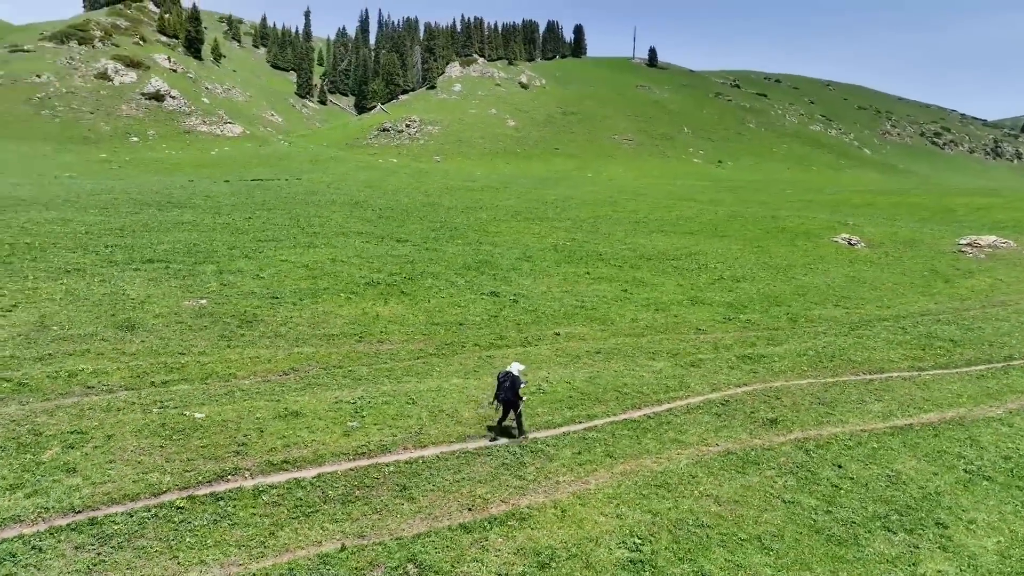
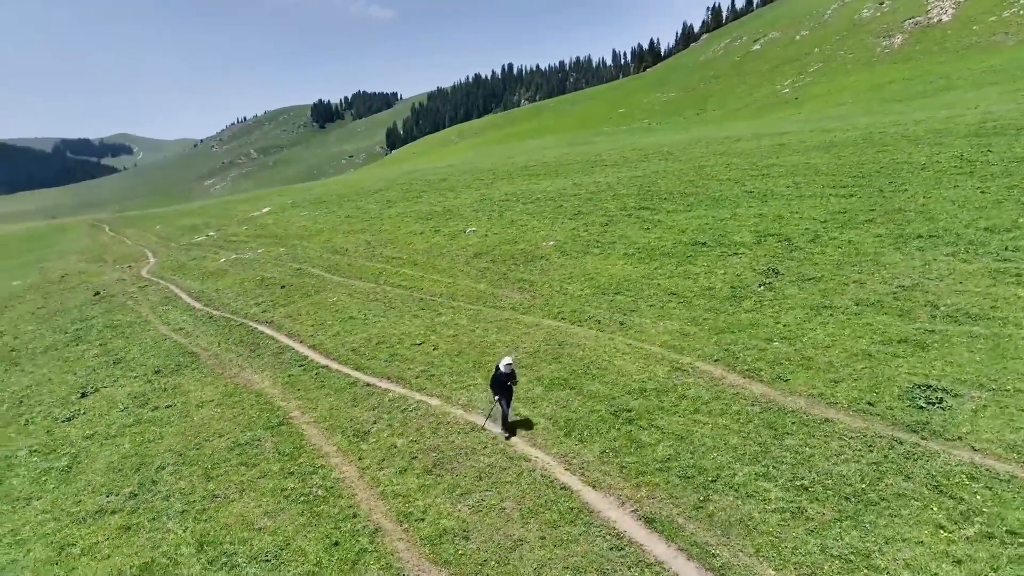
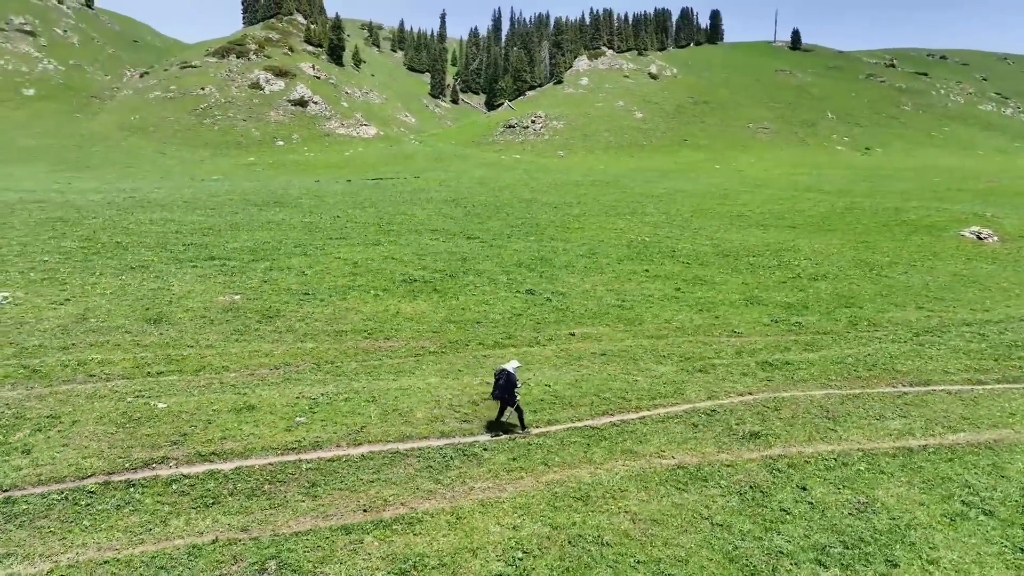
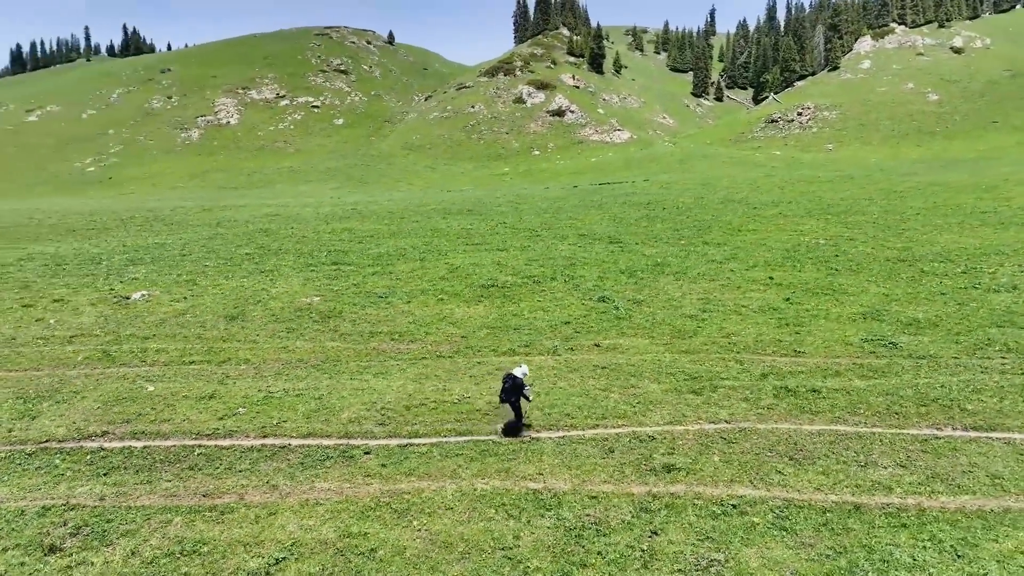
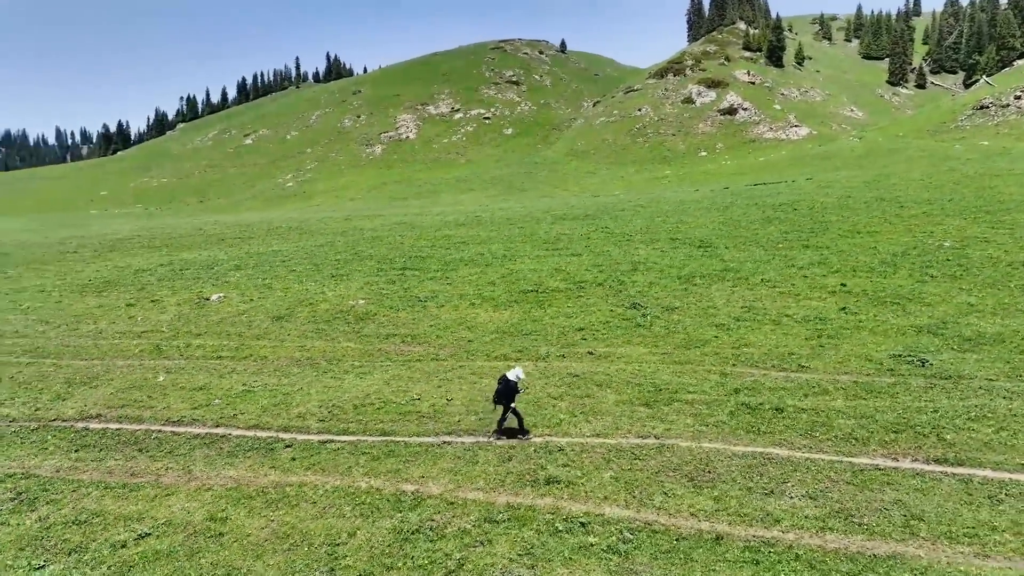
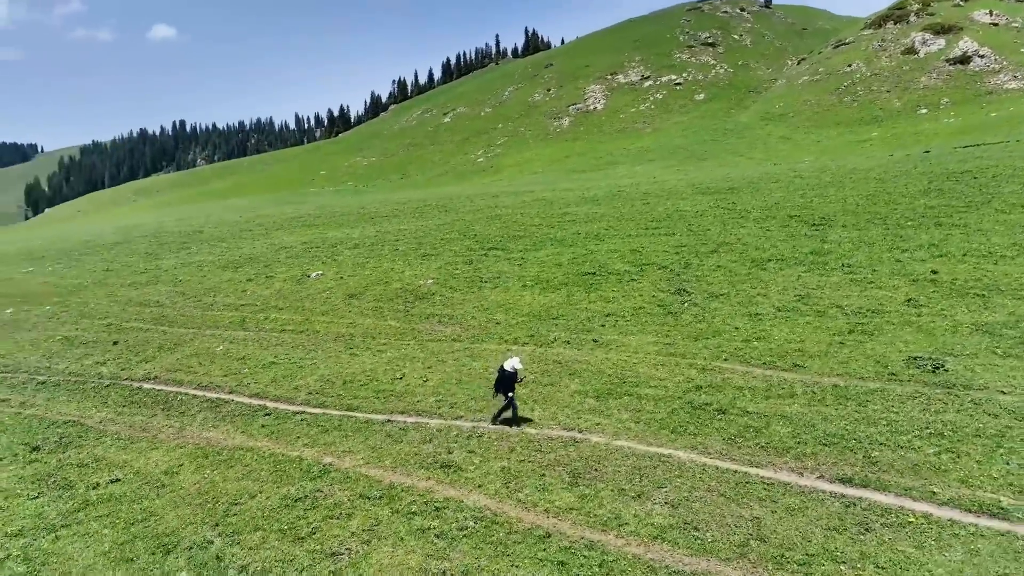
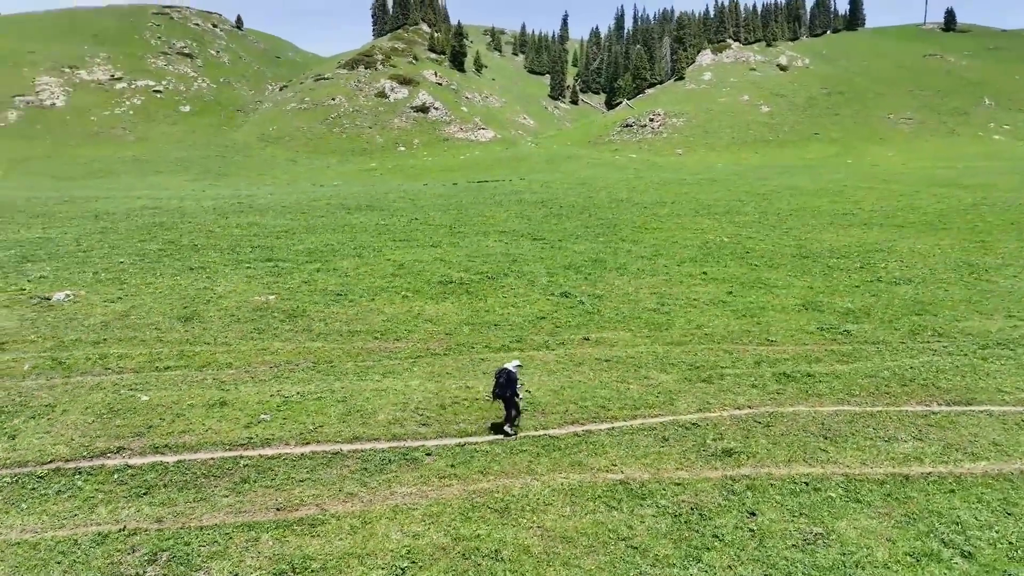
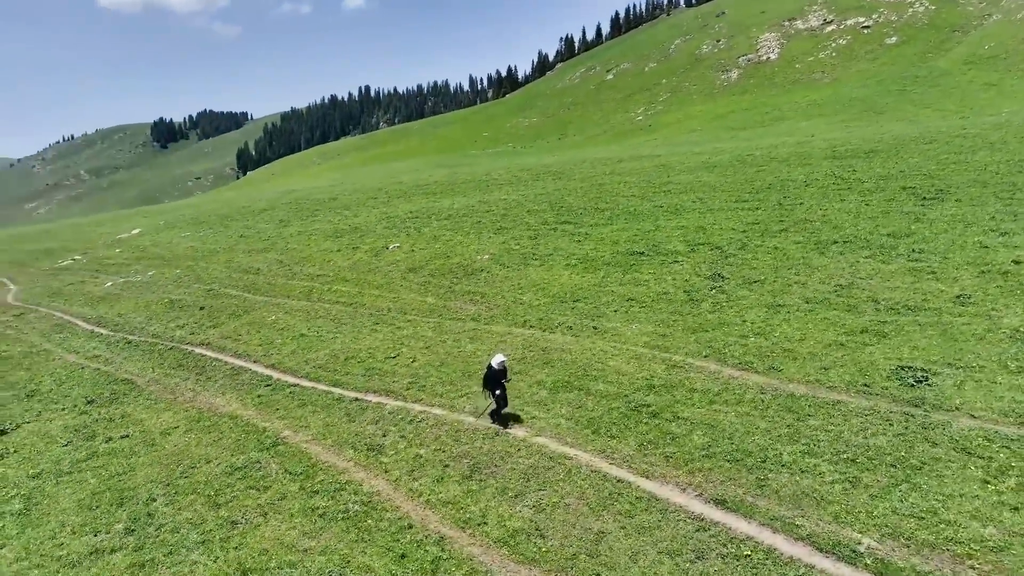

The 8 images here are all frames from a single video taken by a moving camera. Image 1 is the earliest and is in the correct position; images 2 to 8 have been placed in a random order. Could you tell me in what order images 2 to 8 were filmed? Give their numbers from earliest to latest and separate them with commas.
3, 7, 4, 5, 6, 8, 2
